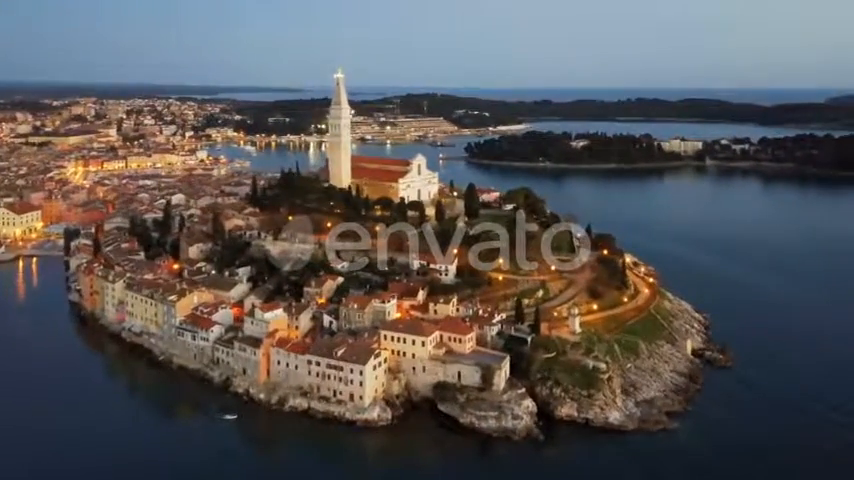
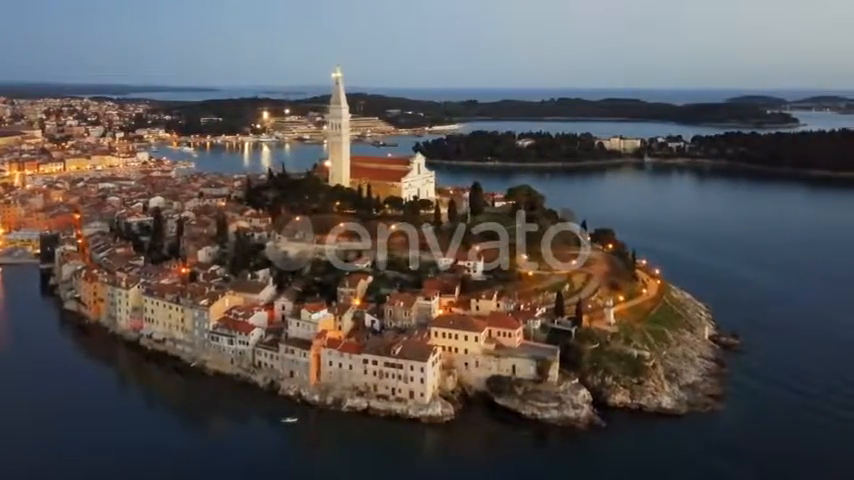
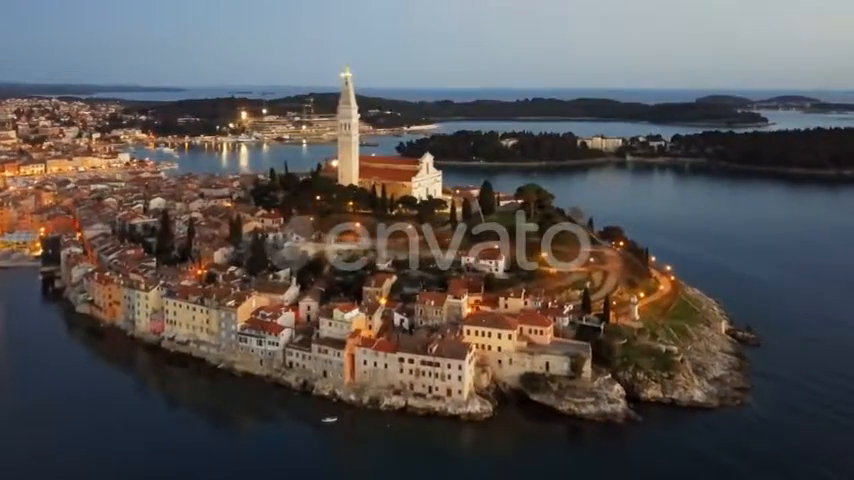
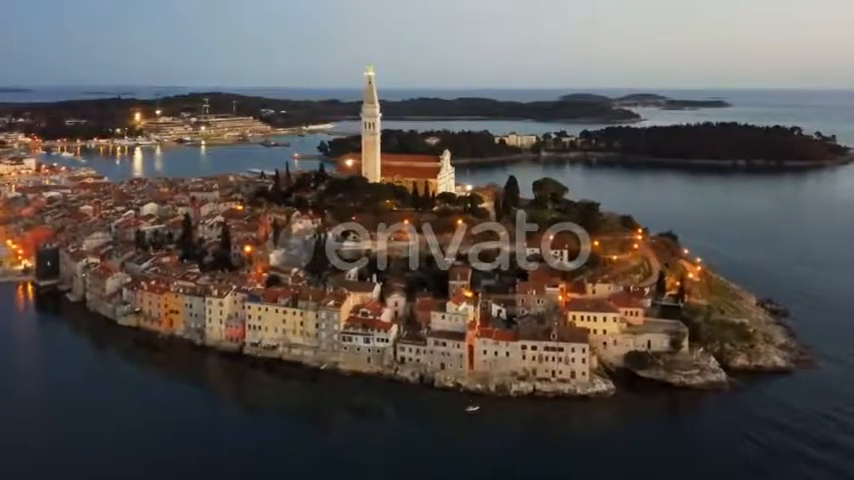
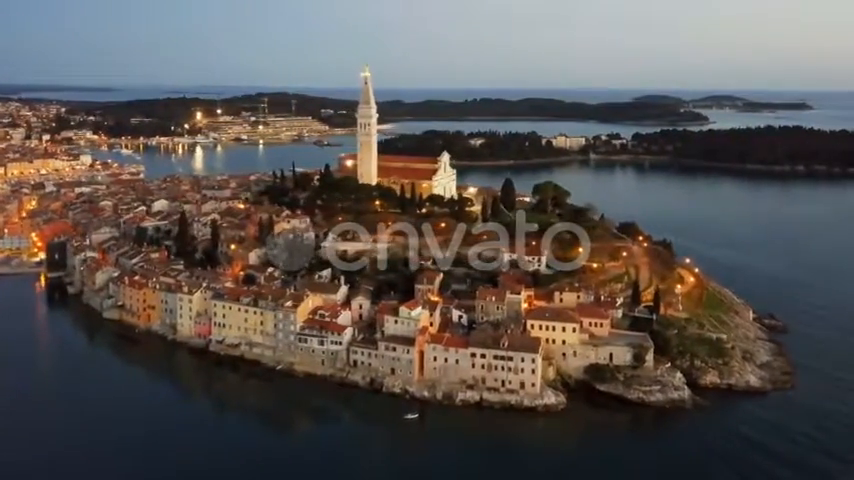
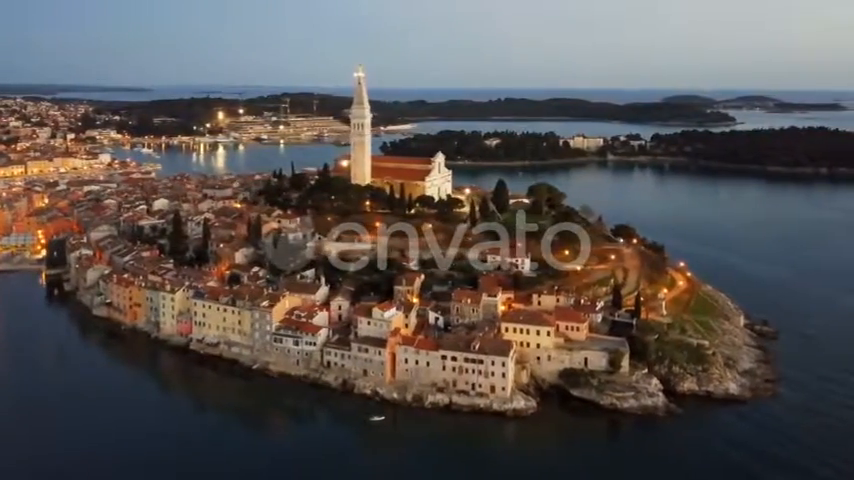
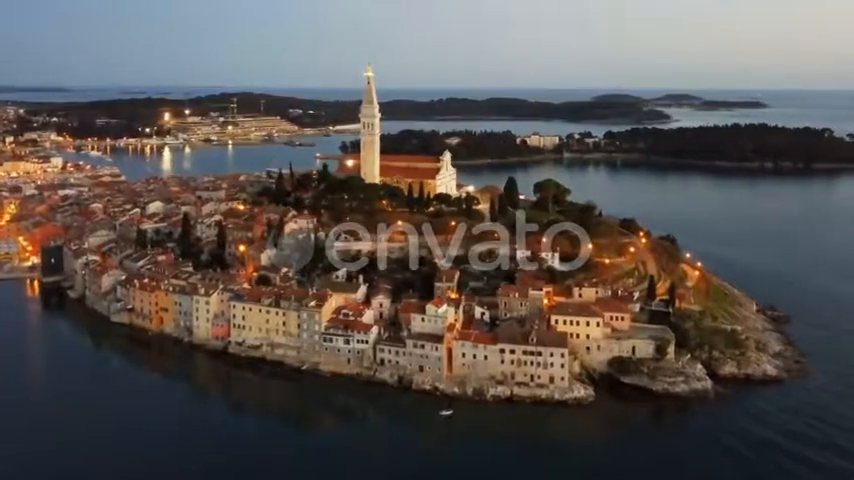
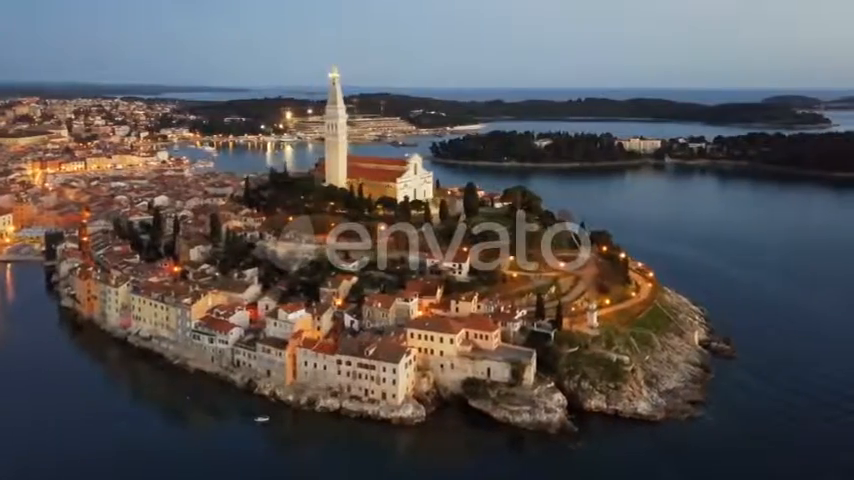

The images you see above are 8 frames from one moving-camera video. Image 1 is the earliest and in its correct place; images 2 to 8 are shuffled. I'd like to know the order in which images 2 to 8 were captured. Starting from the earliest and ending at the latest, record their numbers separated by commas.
8, 2, 3, 6, 5, 7, 4
